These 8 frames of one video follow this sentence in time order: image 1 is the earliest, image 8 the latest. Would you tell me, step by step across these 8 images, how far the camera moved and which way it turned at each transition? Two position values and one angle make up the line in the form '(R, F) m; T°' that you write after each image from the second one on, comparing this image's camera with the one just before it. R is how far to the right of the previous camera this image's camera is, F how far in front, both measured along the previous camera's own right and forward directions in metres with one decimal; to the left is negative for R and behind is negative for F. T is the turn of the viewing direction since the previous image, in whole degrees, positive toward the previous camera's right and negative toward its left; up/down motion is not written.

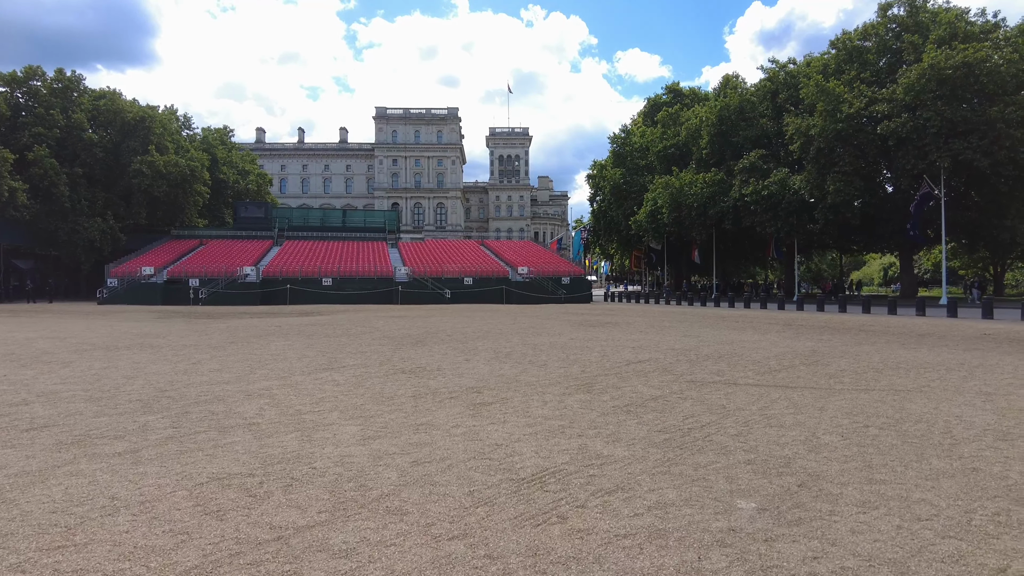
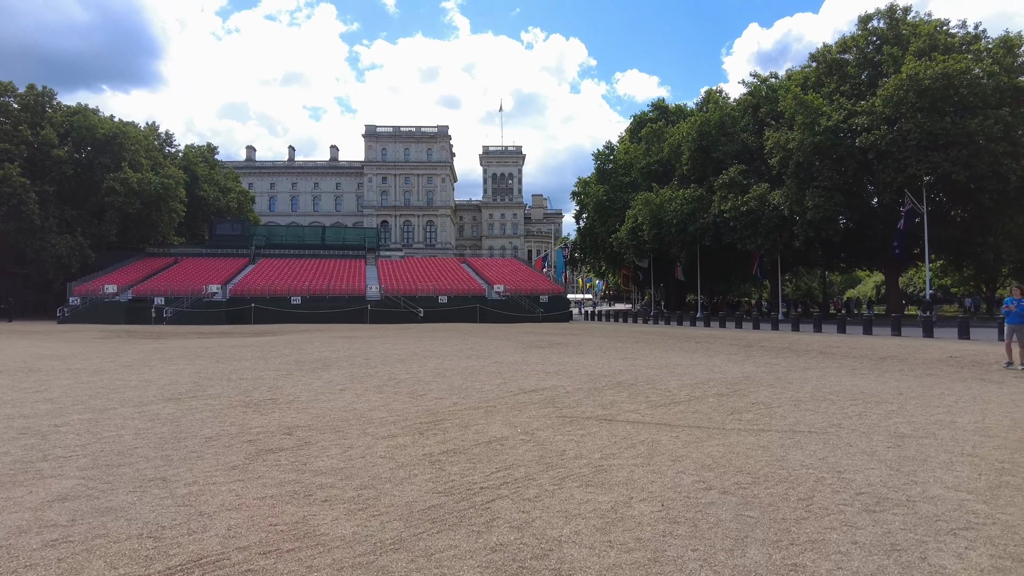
(+2.1, +1.4) m; 0°
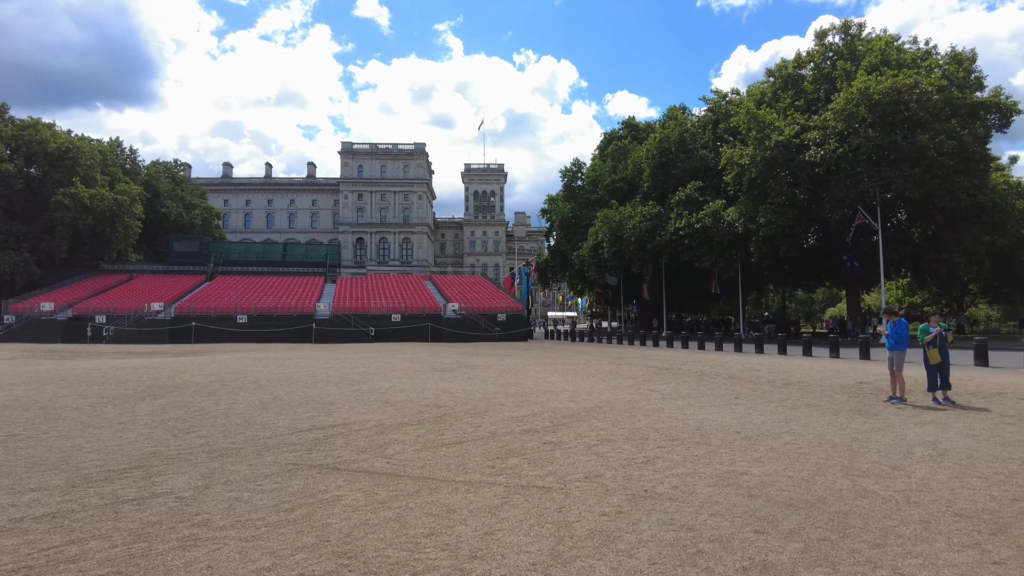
(+2.9, +1.2) m; 0°
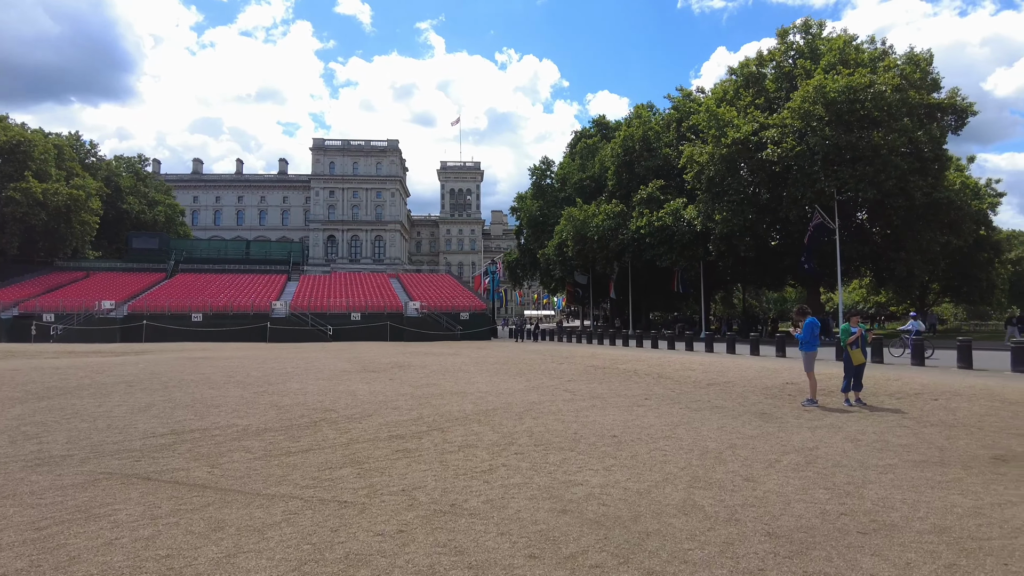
(+1.4, +0.5) m; +2°
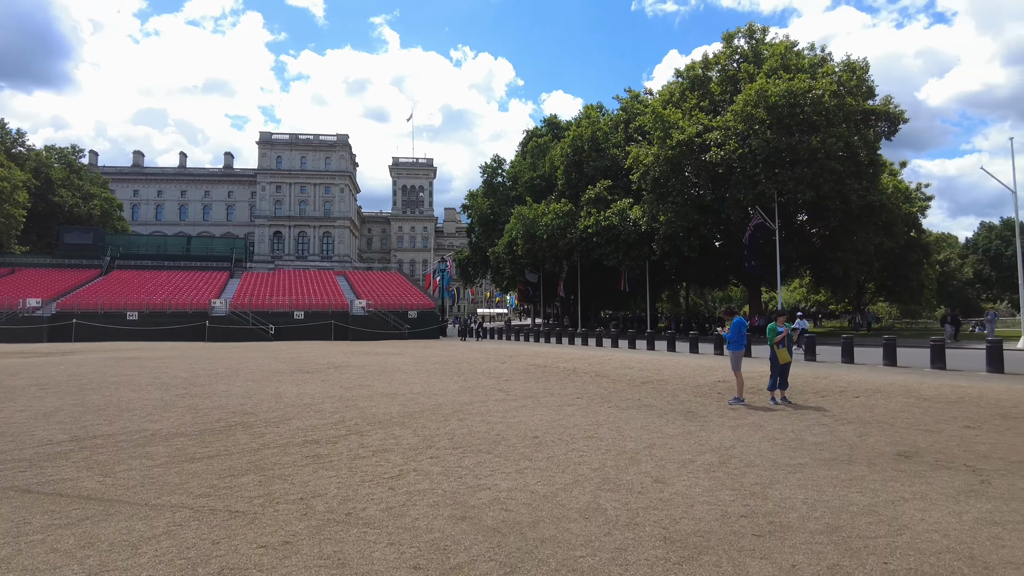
(+0.4, +0.1) m; +4°
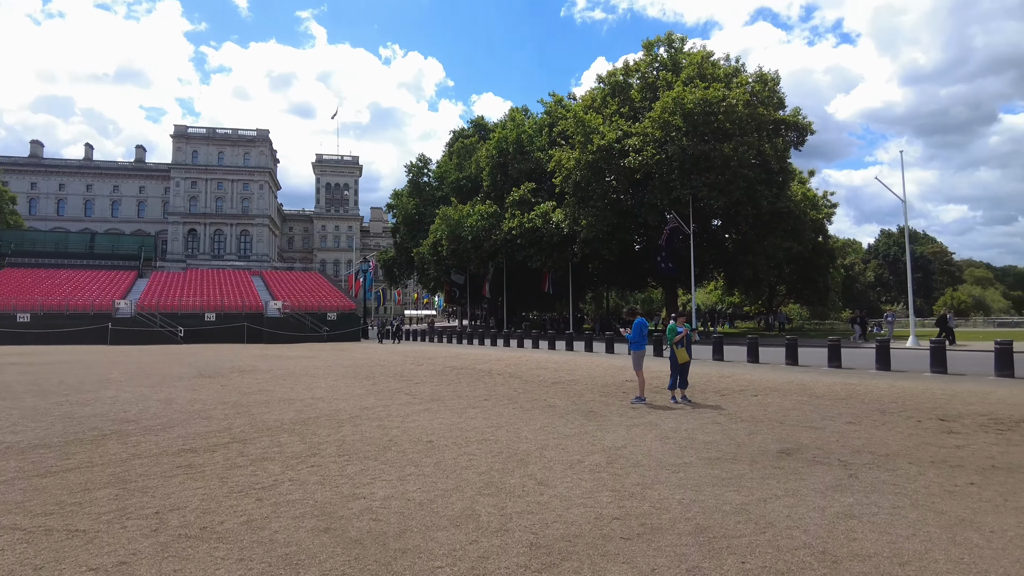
(+0.4, +0.1) m; +6°
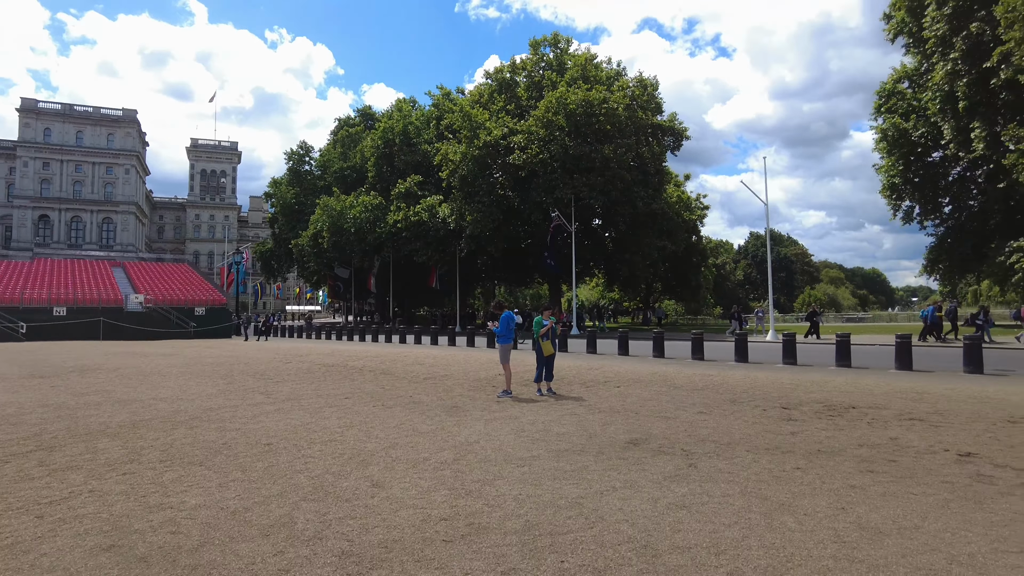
(+0.5, +0.2) m; +10°
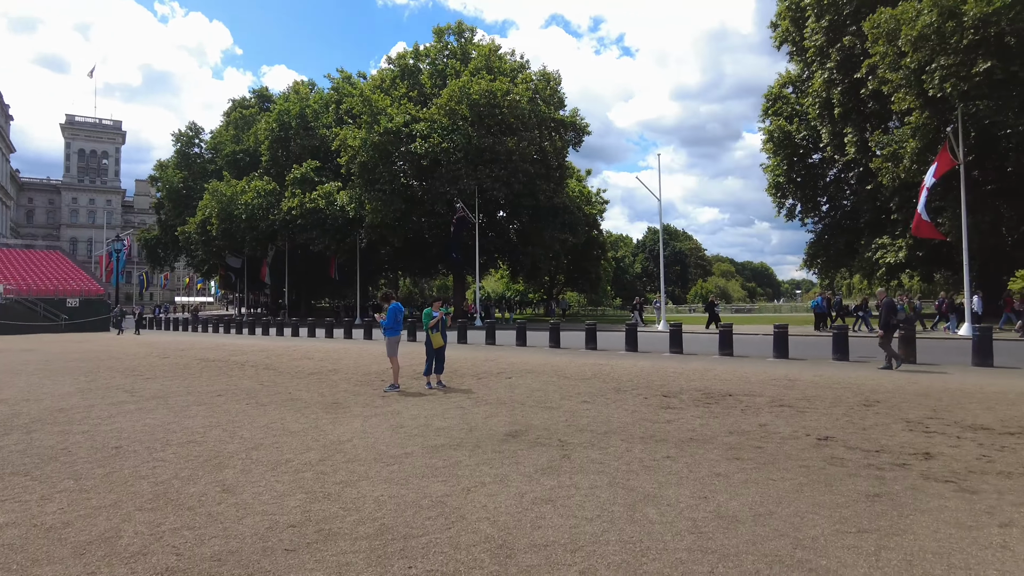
(+0.3, +0.2) m; +8°
